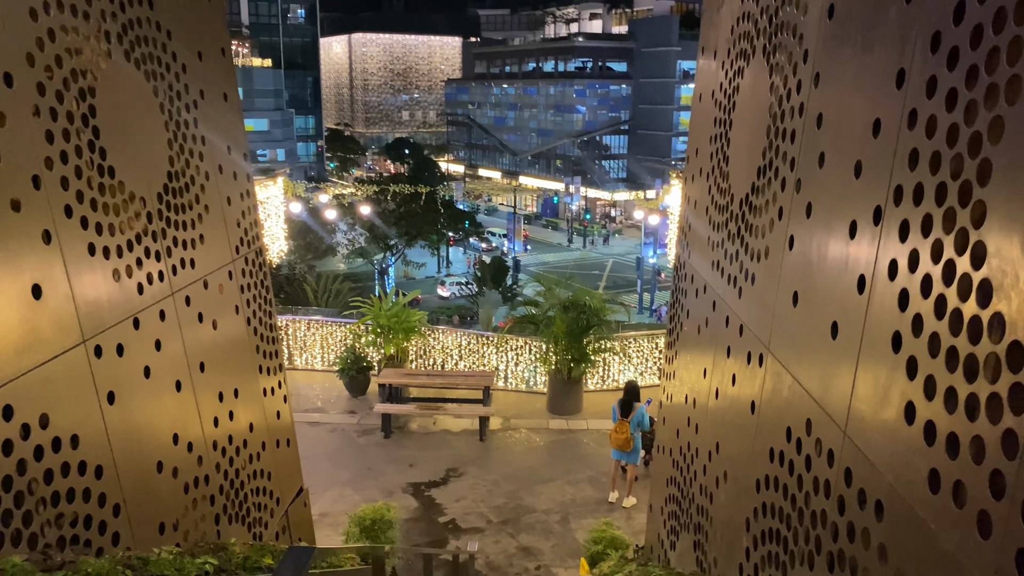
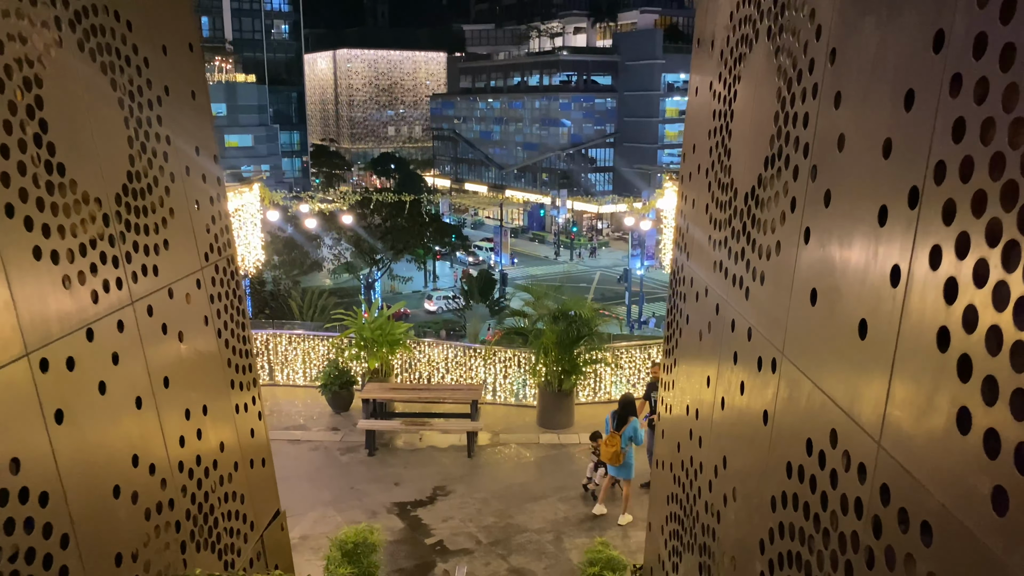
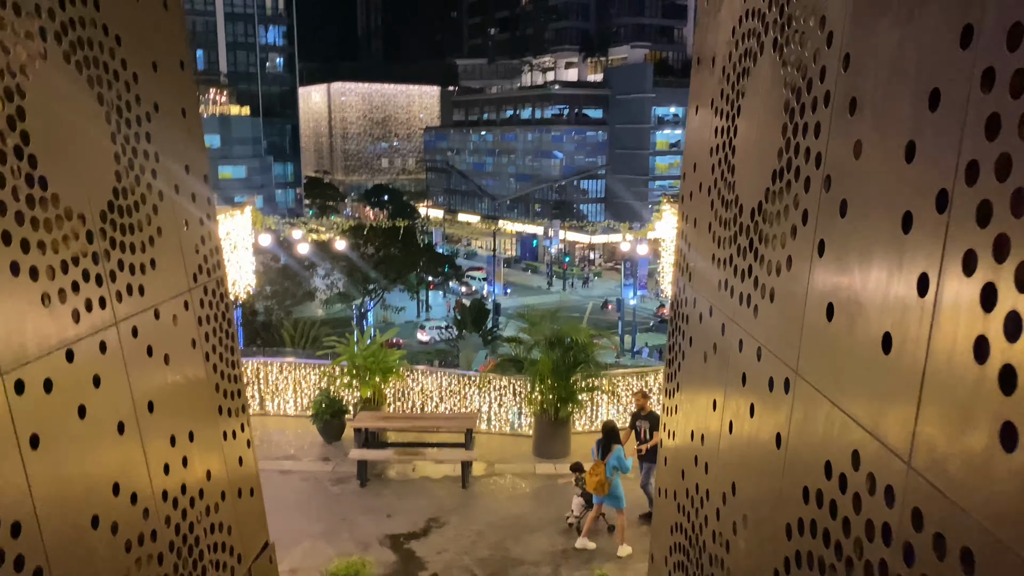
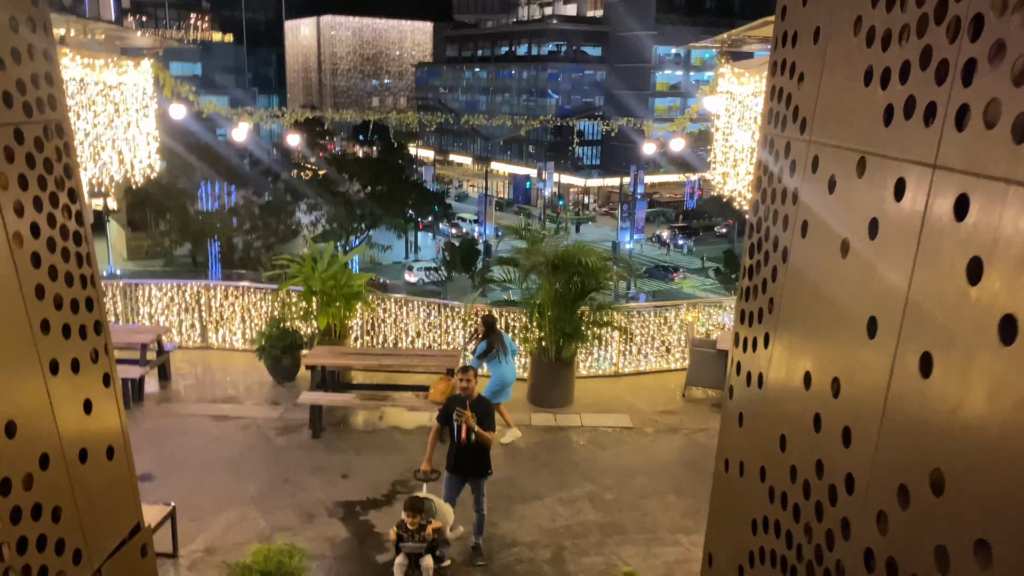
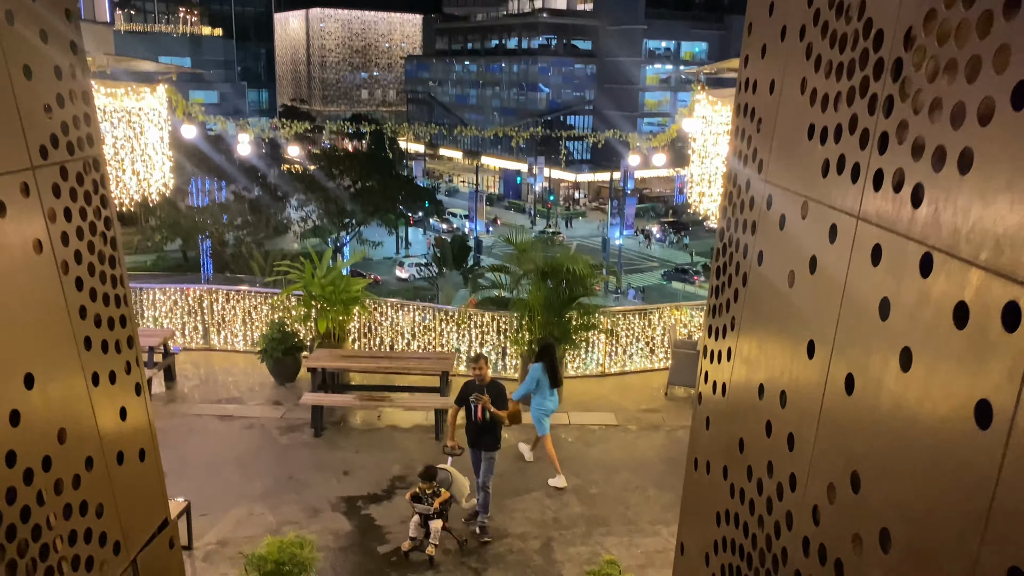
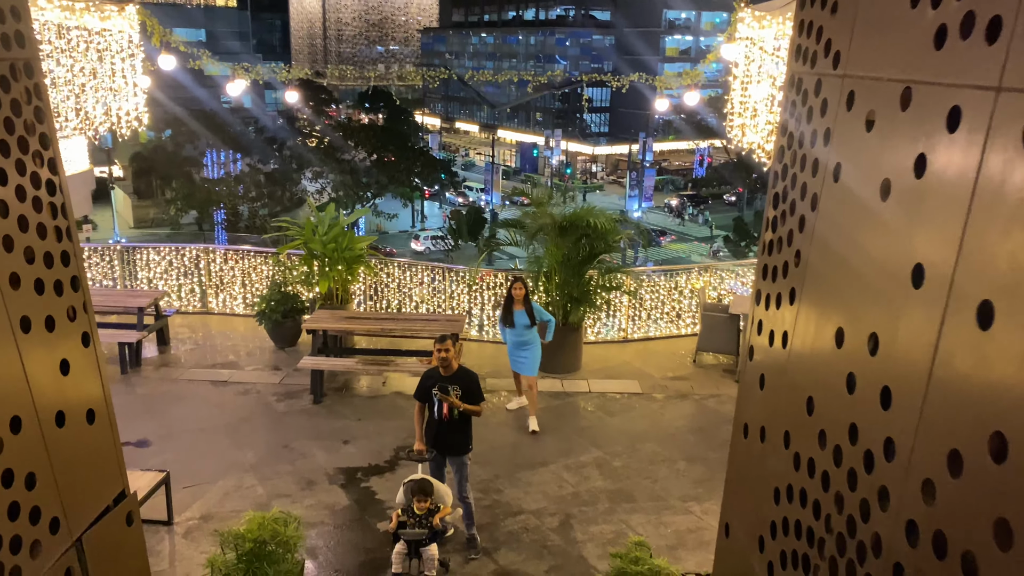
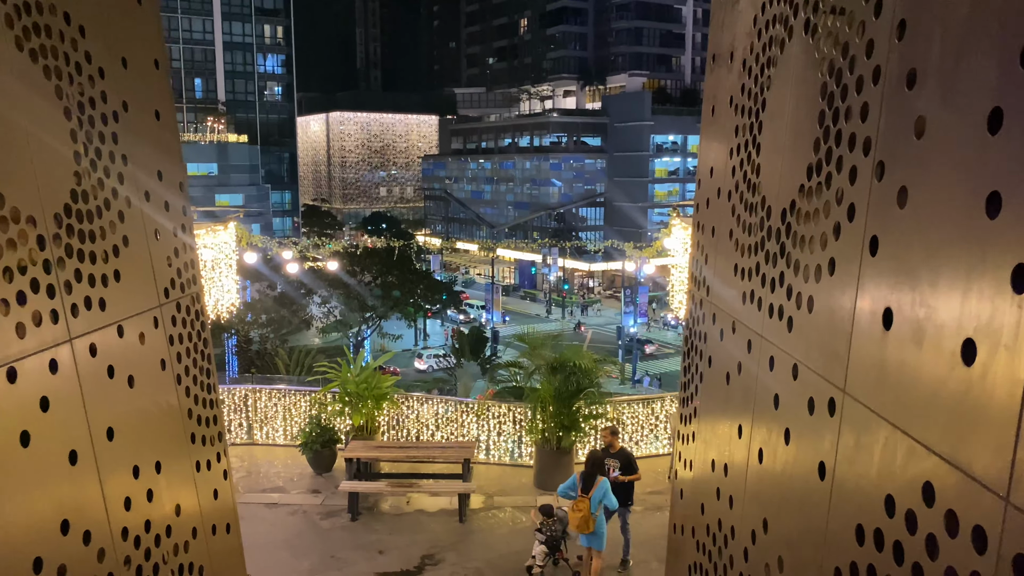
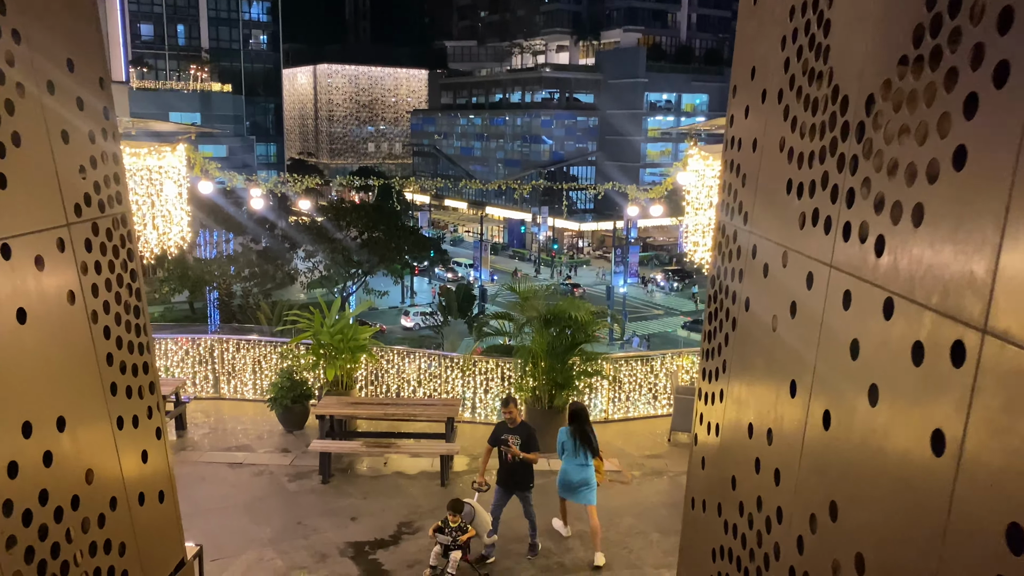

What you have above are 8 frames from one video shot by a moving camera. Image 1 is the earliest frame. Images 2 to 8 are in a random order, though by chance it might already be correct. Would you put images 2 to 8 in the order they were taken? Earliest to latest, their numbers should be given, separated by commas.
2, 3, 7, 8, 5, 4, 6
